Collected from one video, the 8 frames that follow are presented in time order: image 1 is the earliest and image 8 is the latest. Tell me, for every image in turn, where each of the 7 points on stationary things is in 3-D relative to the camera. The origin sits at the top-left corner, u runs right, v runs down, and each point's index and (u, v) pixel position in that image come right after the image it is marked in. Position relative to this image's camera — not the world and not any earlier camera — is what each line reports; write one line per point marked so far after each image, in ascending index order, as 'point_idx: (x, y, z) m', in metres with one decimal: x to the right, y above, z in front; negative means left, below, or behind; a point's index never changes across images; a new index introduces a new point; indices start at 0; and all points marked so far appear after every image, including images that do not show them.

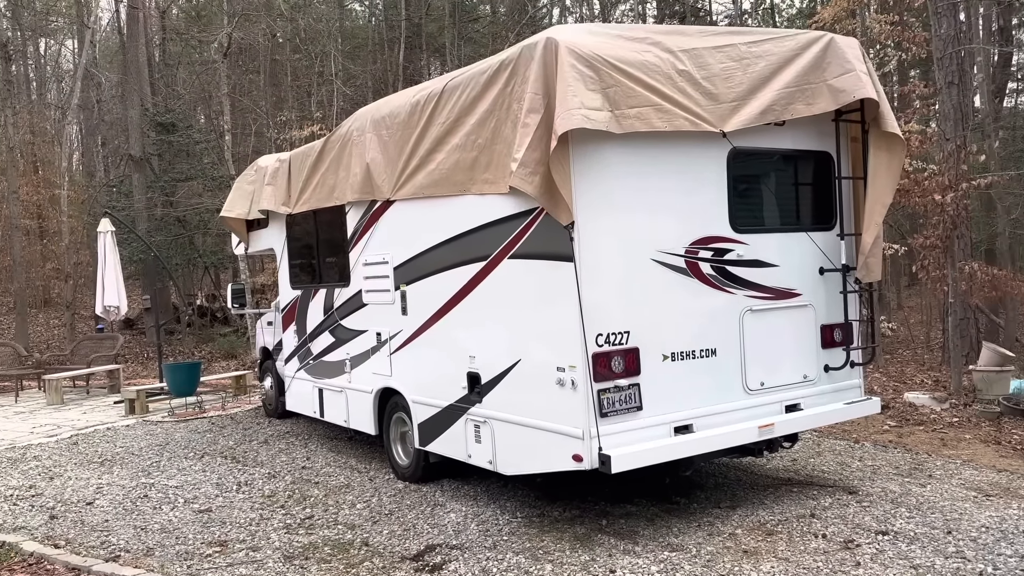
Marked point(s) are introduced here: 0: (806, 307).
0: (+2.0, -0.1, +5.5) m
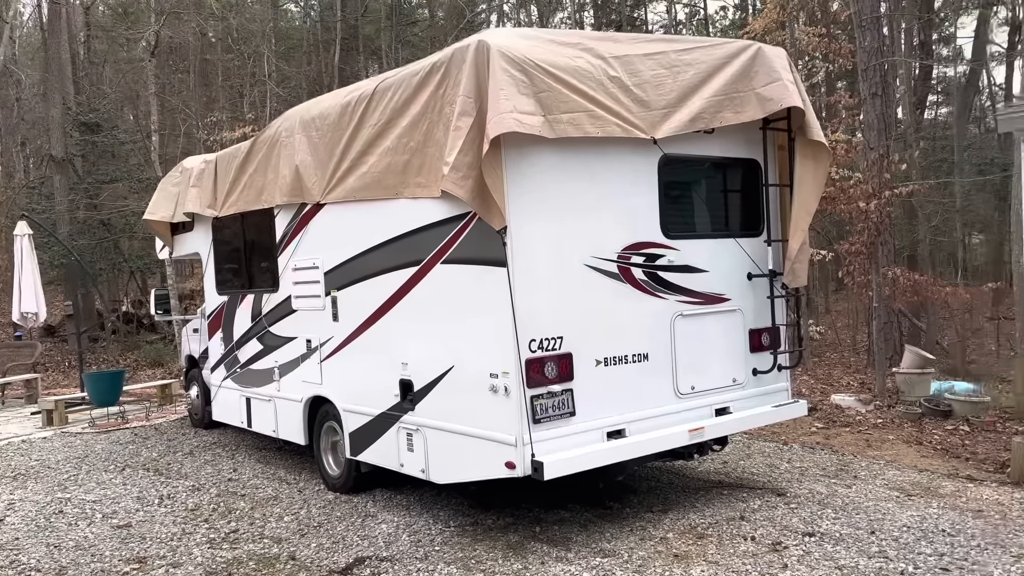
0: (+1.5, -0.2, +5.6) m
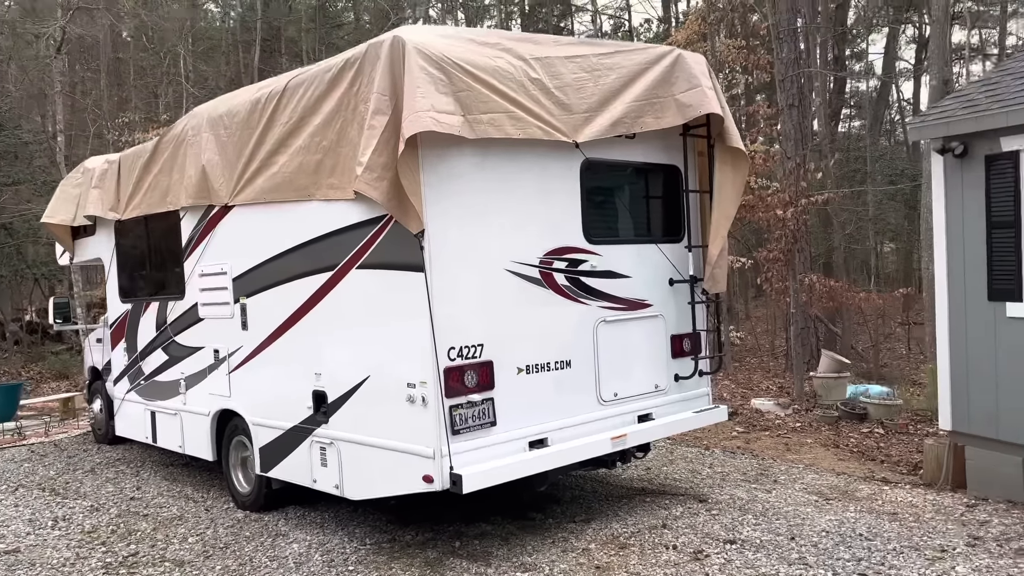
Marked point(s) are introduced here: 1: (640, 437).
0: (+1.0, -0.2, +5.5) m
1: (+0.8, -0.9, +5.2) m
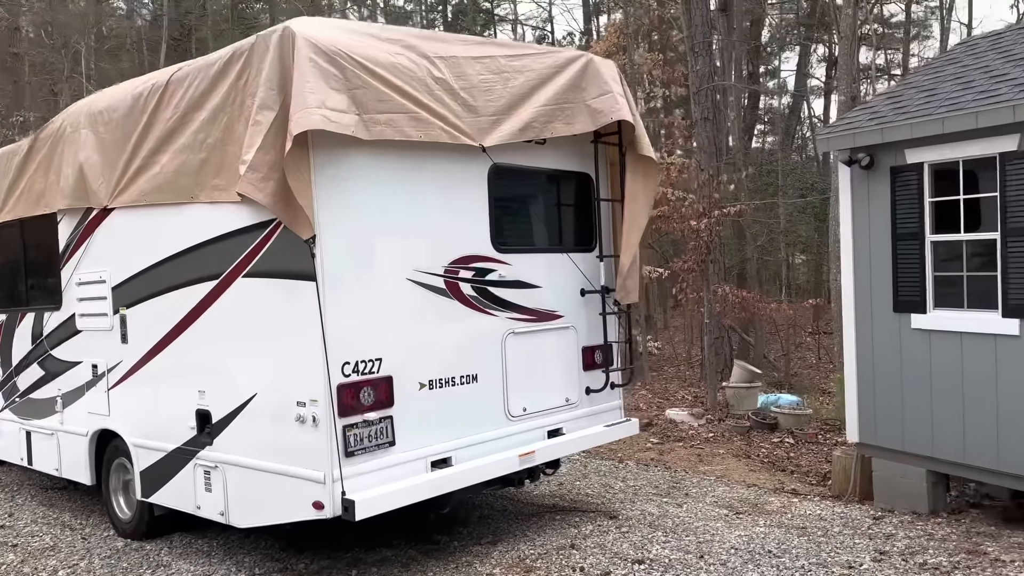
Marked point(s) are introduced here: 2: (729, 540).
0: (+0.4, -0.3, +5.4) m
1: (+0.2, -1.0, +5.0) m
2: (+1.3, -1.5, +4.8) m
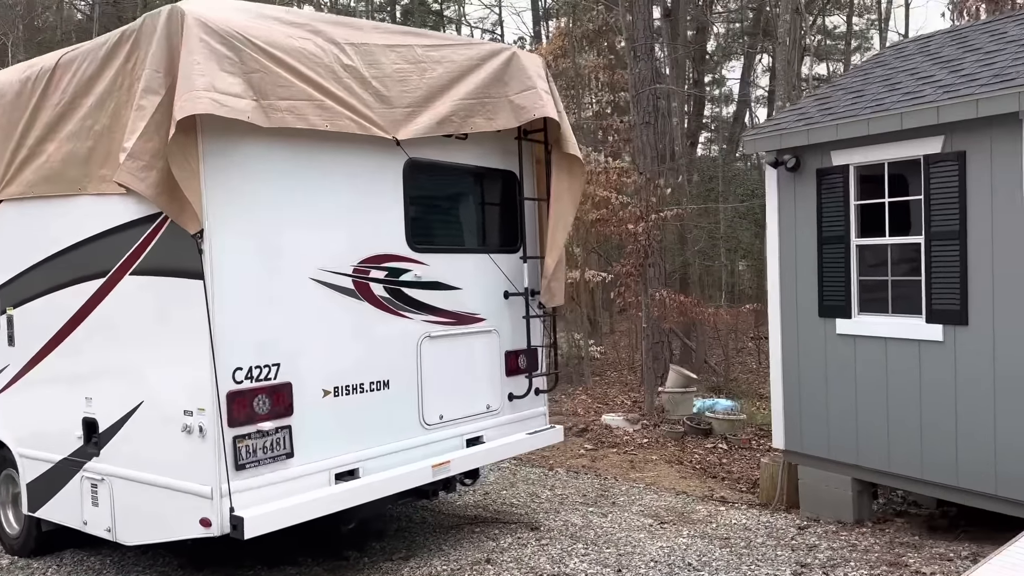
0: (-0.1, -0.3, +5.2) m
1: (-0.3, -1.0, +4.7) m
2: (+0.8, -1.5, +4.6) m
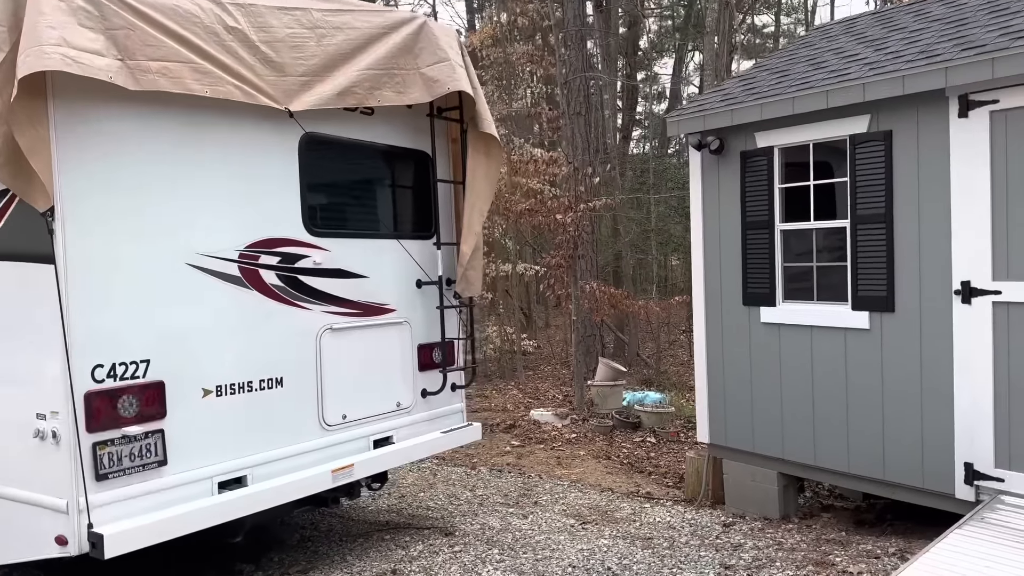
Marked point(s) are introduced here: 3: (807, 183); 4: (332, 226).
0: (-0.7, -0.2, +4.8) m
1: (-0.8, -1.0, +4.4) m
2: (+0.3, -1.4, +4.3) m
3: (+1.7, +0.6, +4.8) m
4: (-1.0, +0.3, +4.4) m
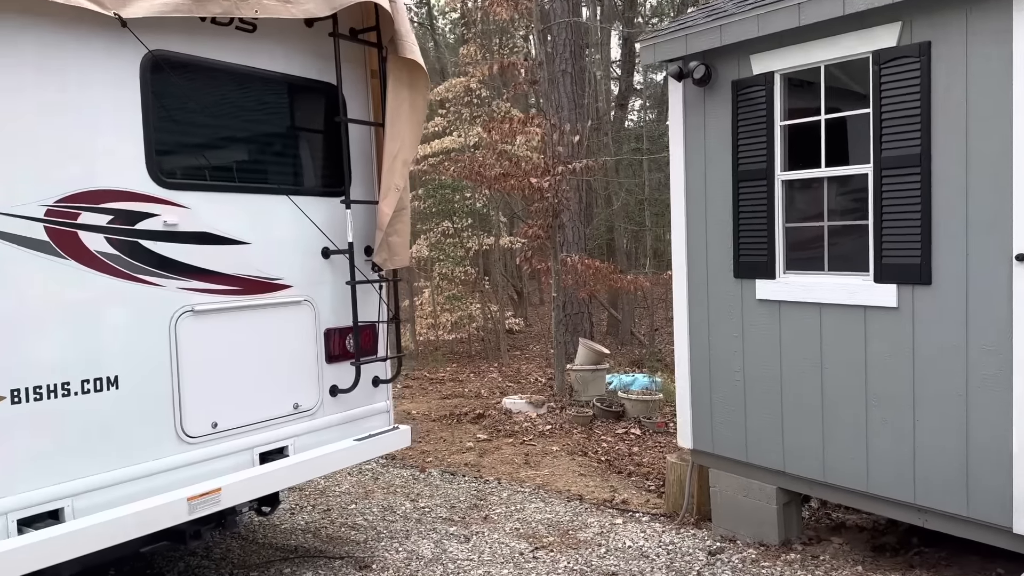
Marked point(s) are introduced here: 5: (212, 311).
0: (-1.0, -0.1, +3.8) m
1: (-1.1, -0.8, +3.4) m
2: (0.0, -1.3, +3.3) m
3: (+1.4, +0.8, +3.7) m
4: (-1.3, +0.5, +3.4) m
5: (-1.3, -0.1, +3.4) m
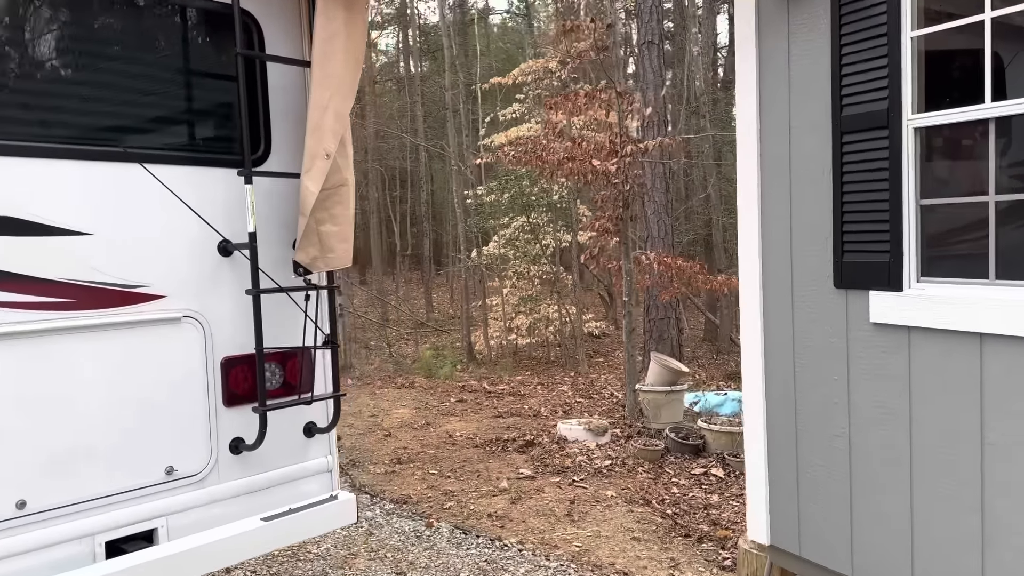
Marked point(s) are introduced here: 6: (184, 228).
0: (-1.1, -0.1, +2.6) m
1: (-1.2, -0.9, +2.2) m
2: (-0.2, -1.3, +2.1) m
3: (+1.3, +0.7, +2.3) m
4: (-1.4, +0.4, +2.3) m
5: (-1.4, -0.1, +2.3) m
6: (-1.1, +0.2, +2.7) m
